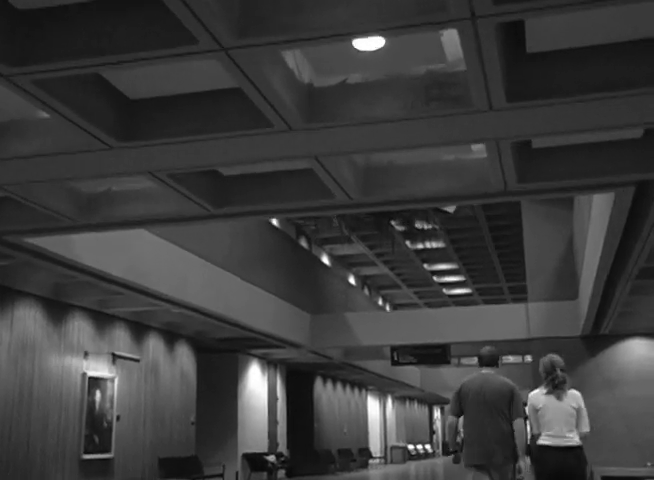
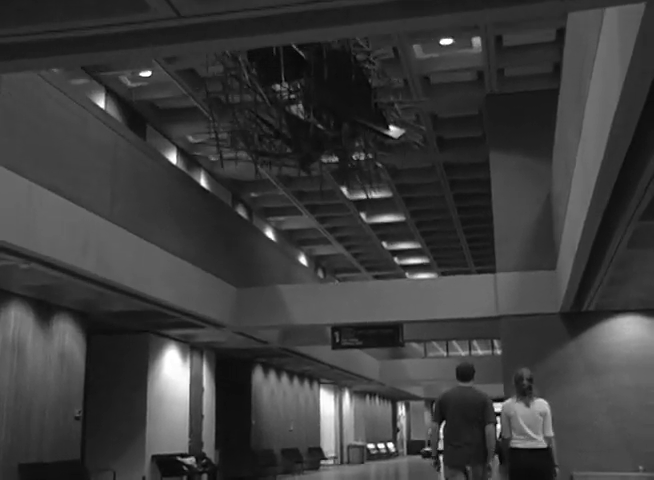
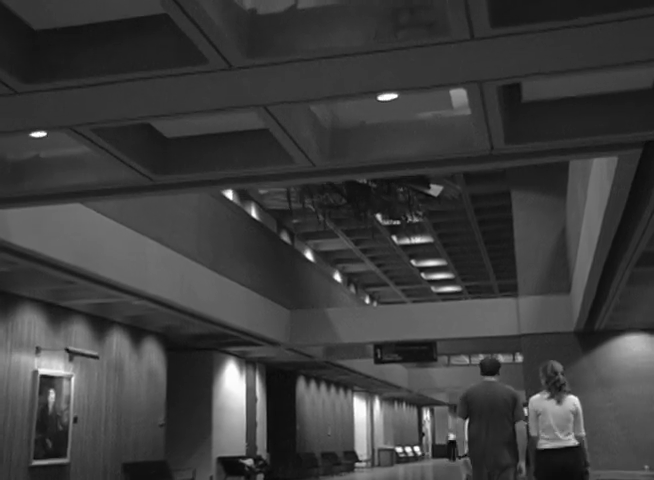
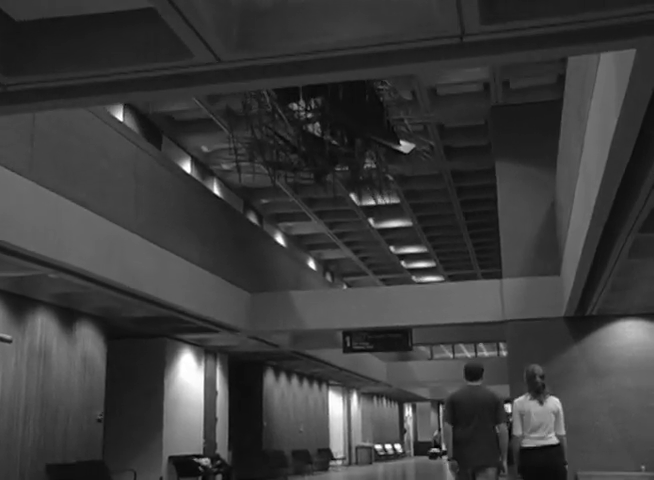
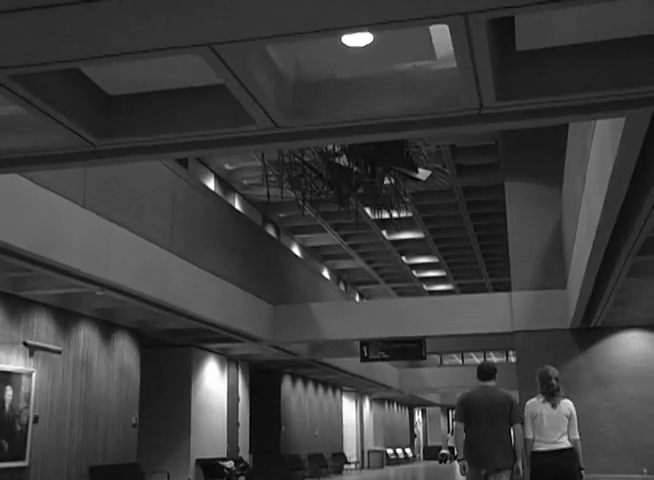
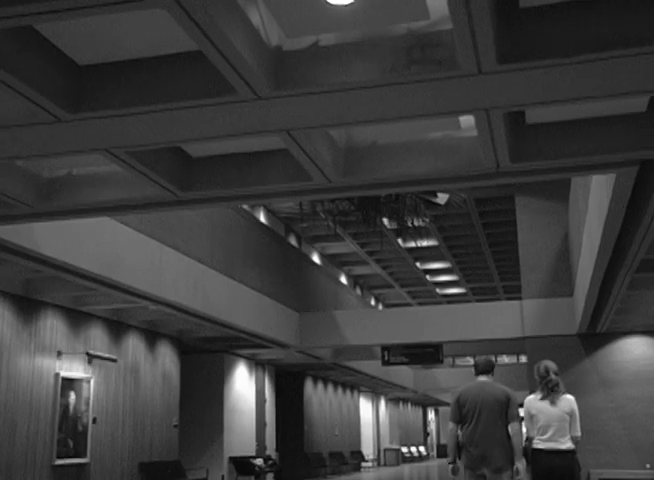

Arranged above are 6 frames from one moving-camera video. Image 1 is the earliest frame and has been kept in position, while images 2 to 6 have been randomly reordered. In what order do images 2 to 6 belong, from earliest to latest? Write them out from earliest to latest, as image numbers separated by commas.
6, 3, 5, 4, 2
